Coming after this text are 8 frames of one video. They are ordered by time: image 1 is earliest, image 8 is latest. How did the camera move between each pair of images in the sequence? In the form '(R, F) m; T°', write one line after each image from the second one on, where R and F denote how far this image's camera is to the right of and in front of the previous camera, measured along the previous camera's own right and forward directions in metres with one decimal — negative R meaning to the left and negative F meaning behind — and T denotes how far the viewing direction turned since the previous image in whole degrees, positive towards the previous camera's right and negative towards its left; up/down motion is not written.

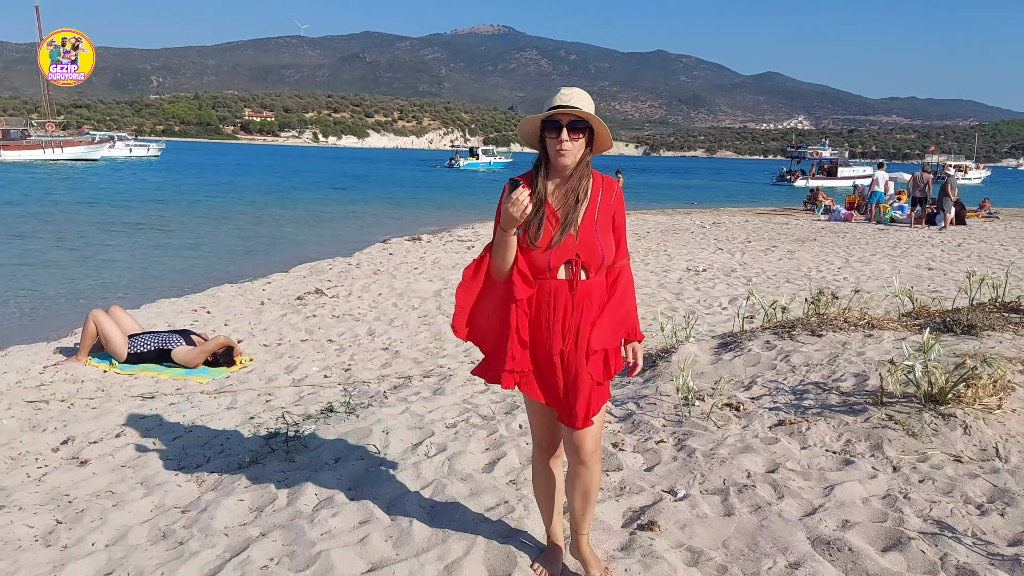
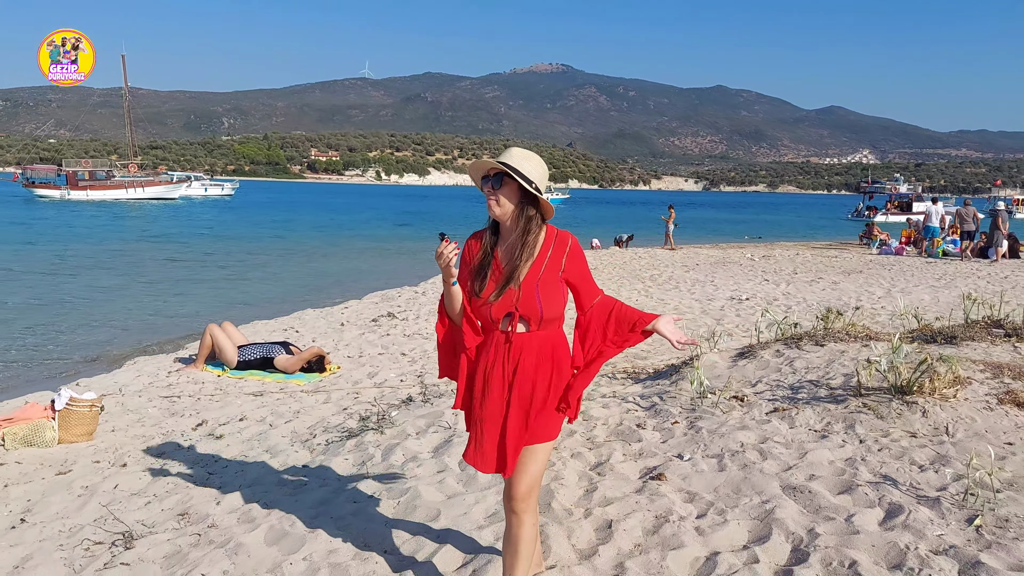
(+0.1, -1.0) m; -4°
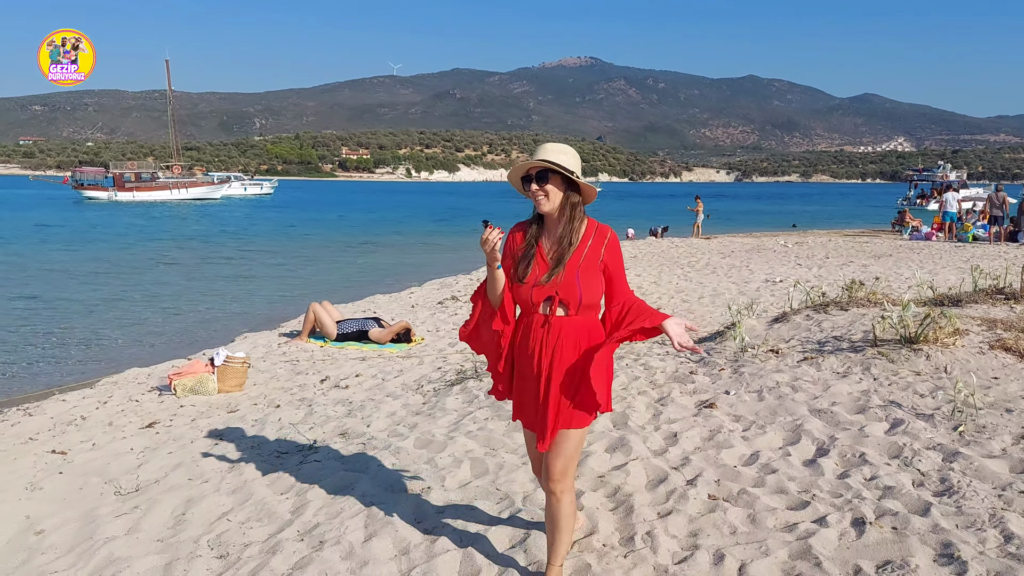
(-0.3, -1.1) m; -2°
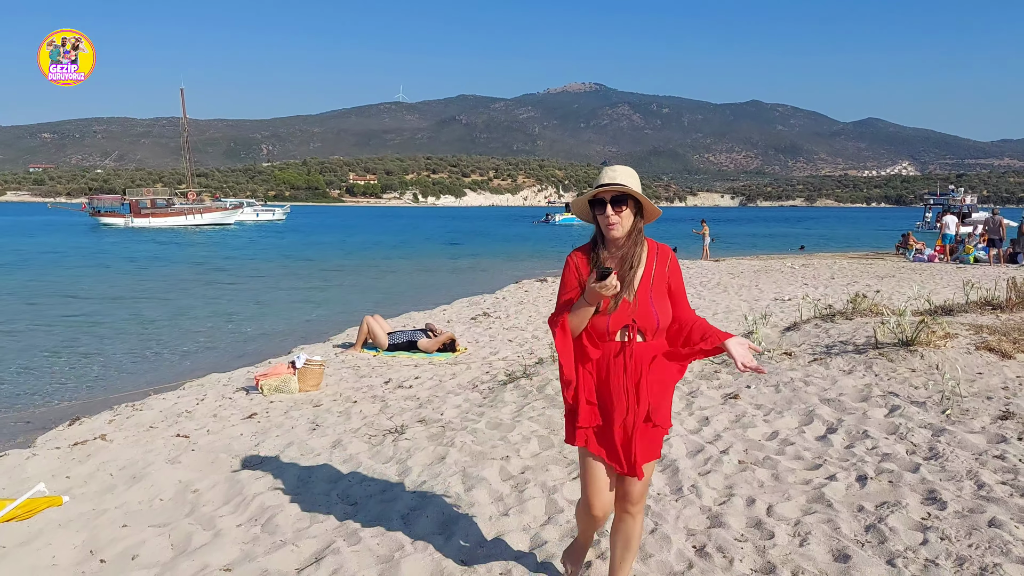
(-0.3, -0.9) m; 0°
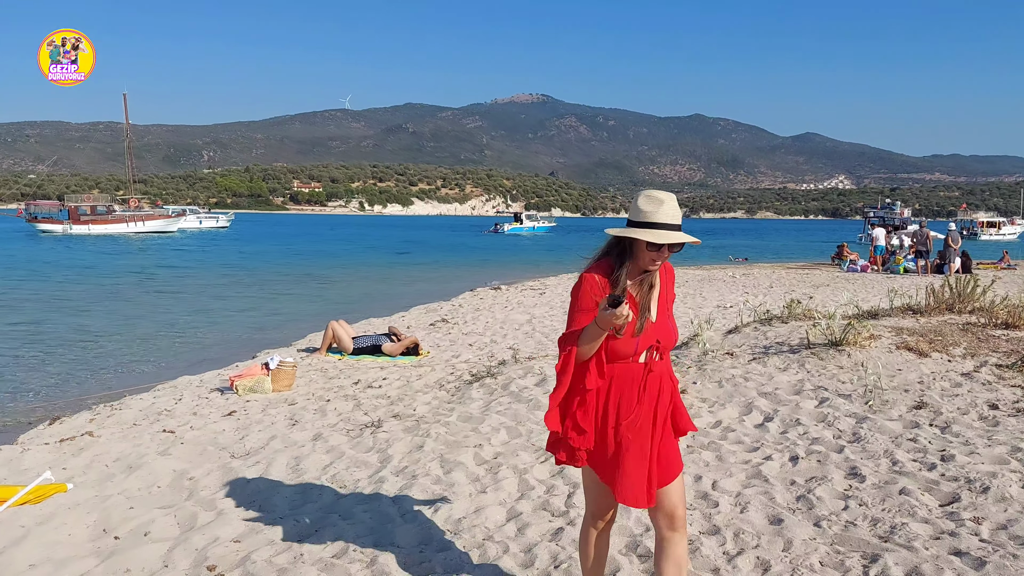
(-0.2, -0.5) m; +4°
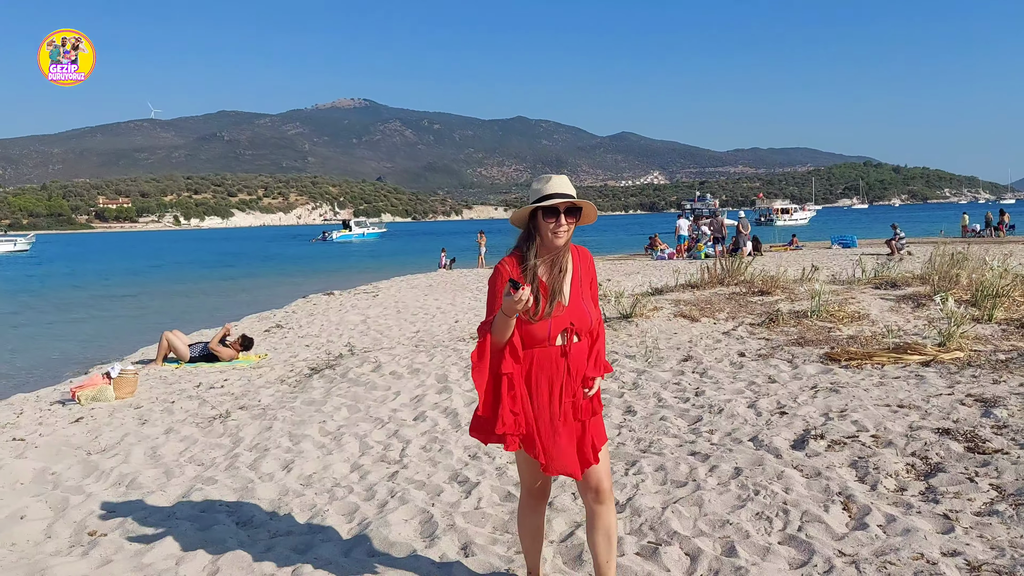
(0.0, -0.9) m; +11°
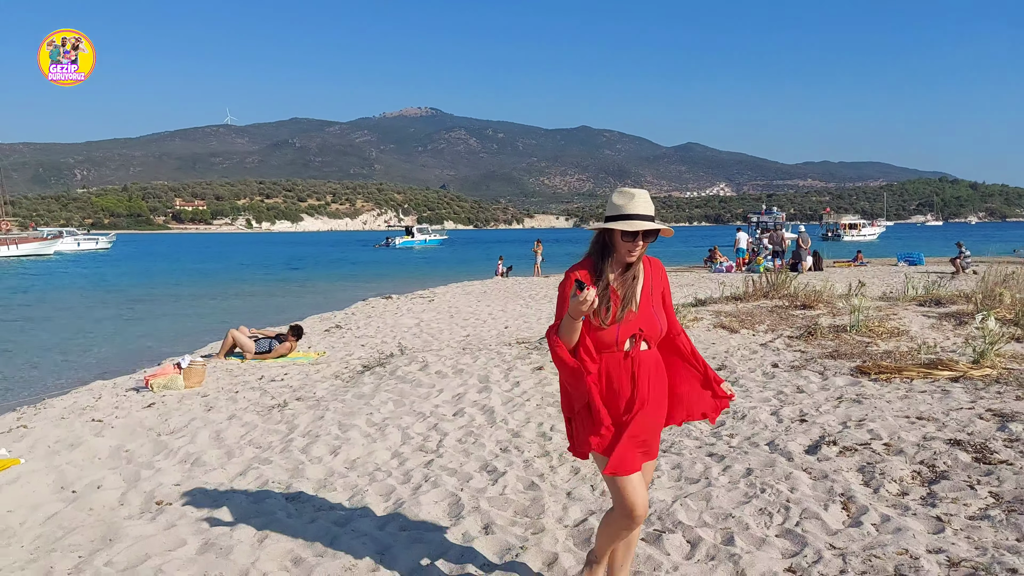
(+0.2, -0.3) m; -4°
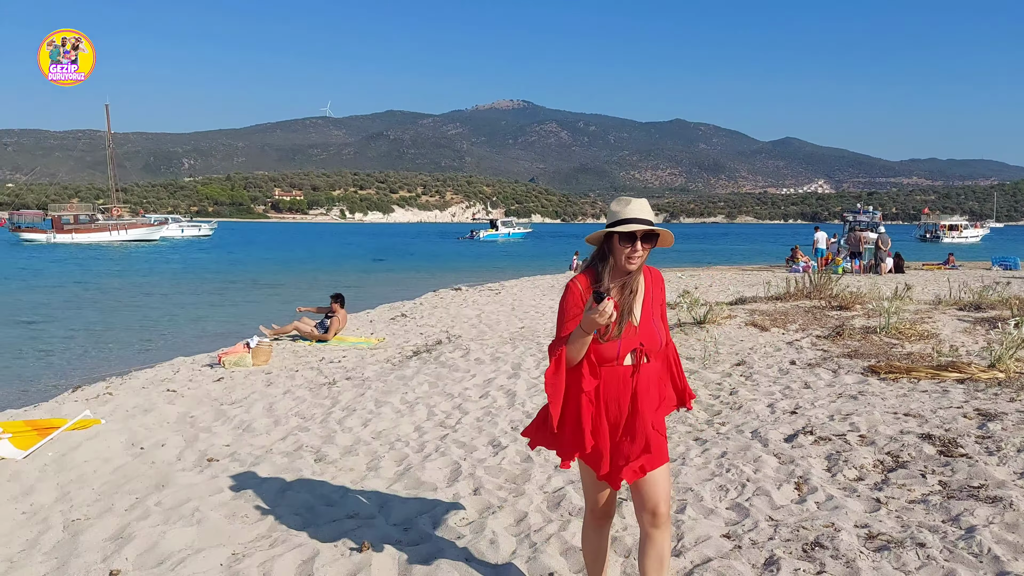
(+0.5, -0.5) m; -6°
